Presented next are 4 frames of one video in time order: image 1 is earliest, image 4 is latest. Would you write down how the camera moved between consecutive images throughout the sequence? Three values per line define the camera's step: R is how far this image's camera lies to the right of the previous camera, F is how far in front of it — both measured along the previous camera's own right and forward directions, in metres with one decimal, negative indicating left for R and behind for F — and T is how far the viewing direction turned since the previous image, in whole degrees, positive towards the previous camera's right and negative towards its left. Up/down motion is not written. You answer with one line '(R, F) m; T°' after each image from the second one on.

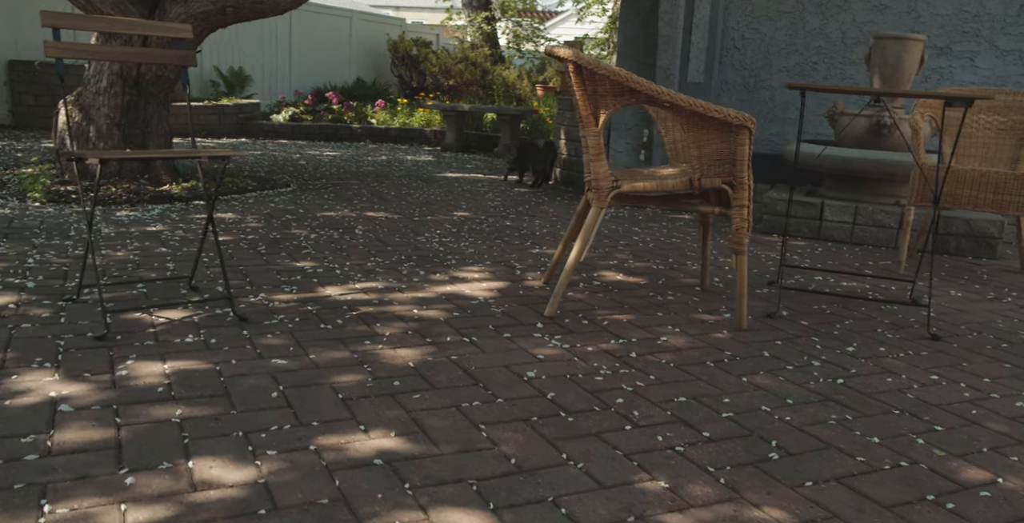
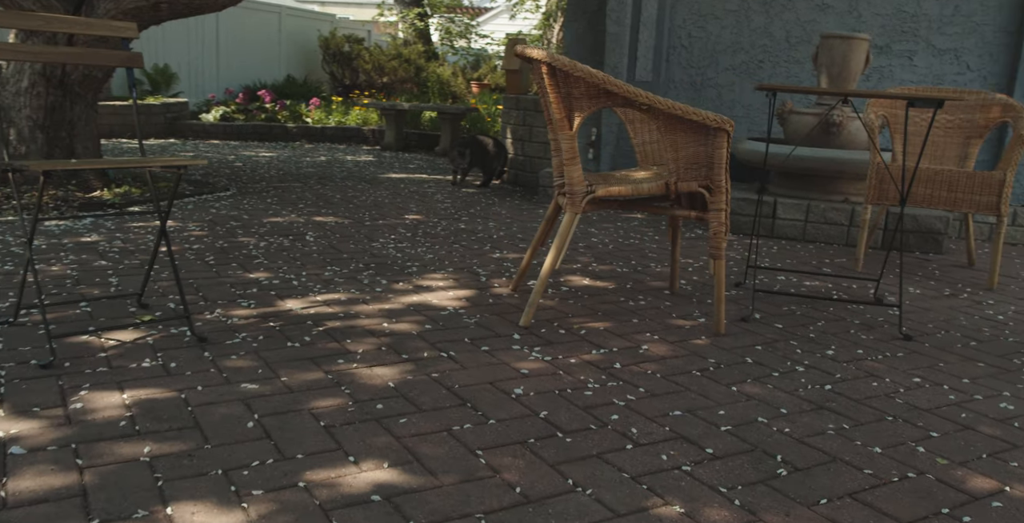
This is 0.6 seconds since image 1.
(-0.2, +0.2) m; +4°
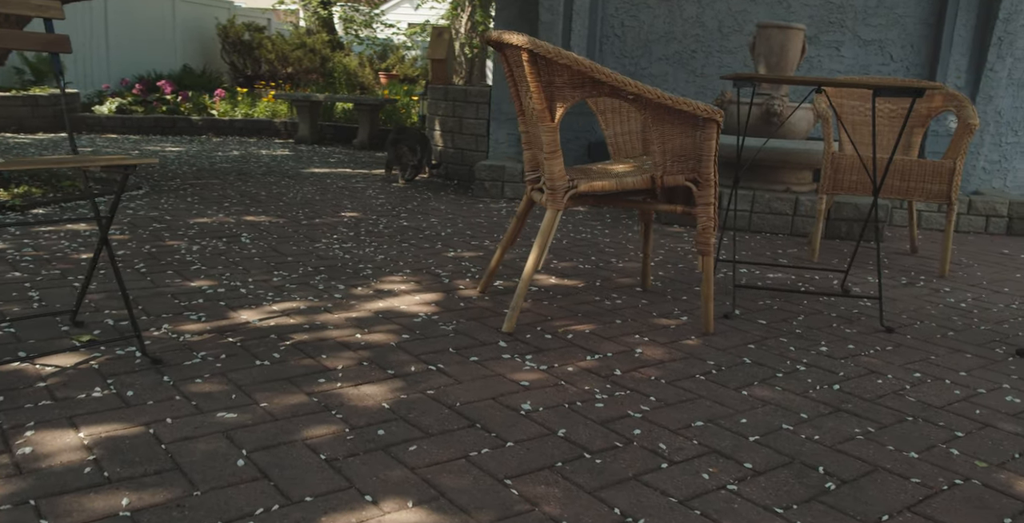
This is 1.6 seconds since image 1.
(-0.3, +0.3) m; +6°
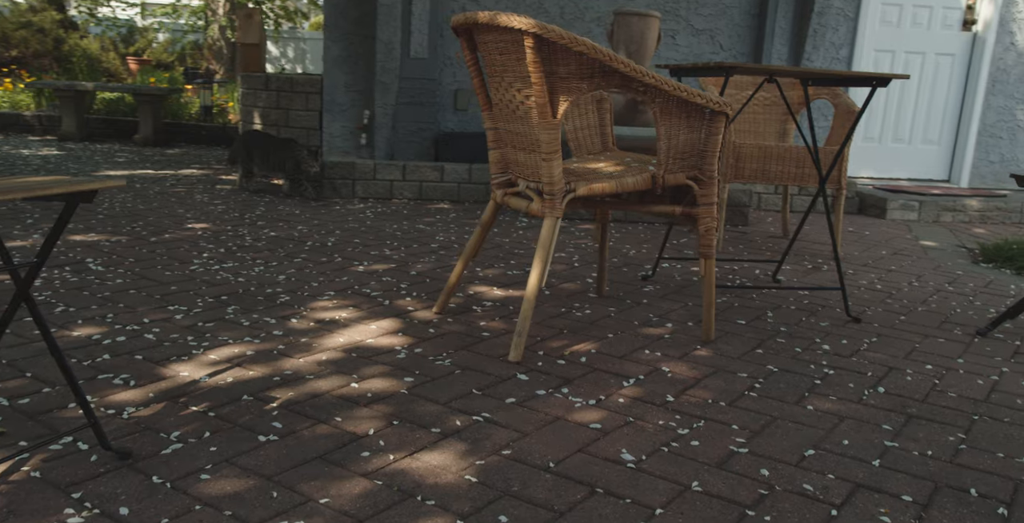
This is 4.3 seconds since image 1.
(-0.9, +0.7) m; +16°
